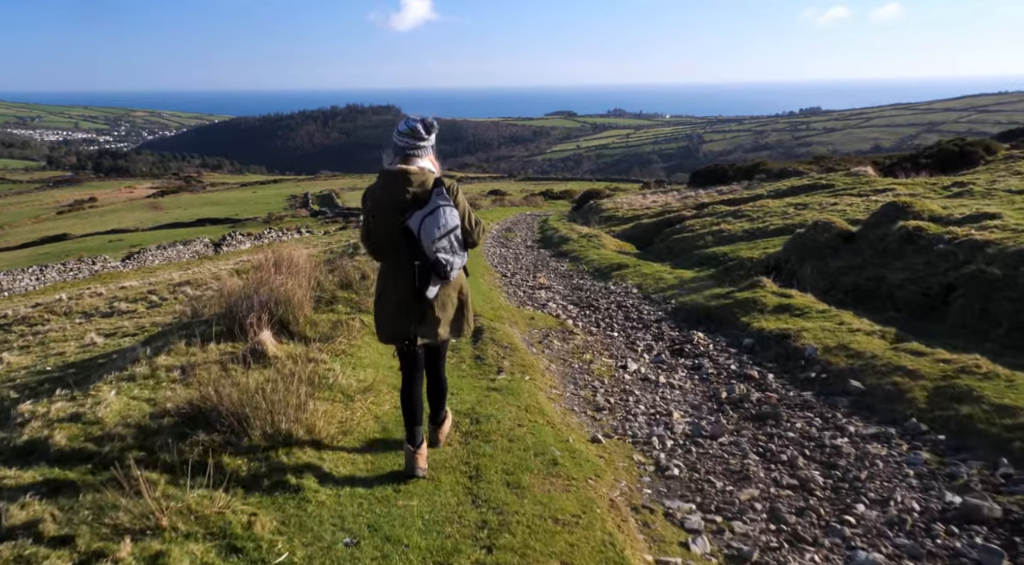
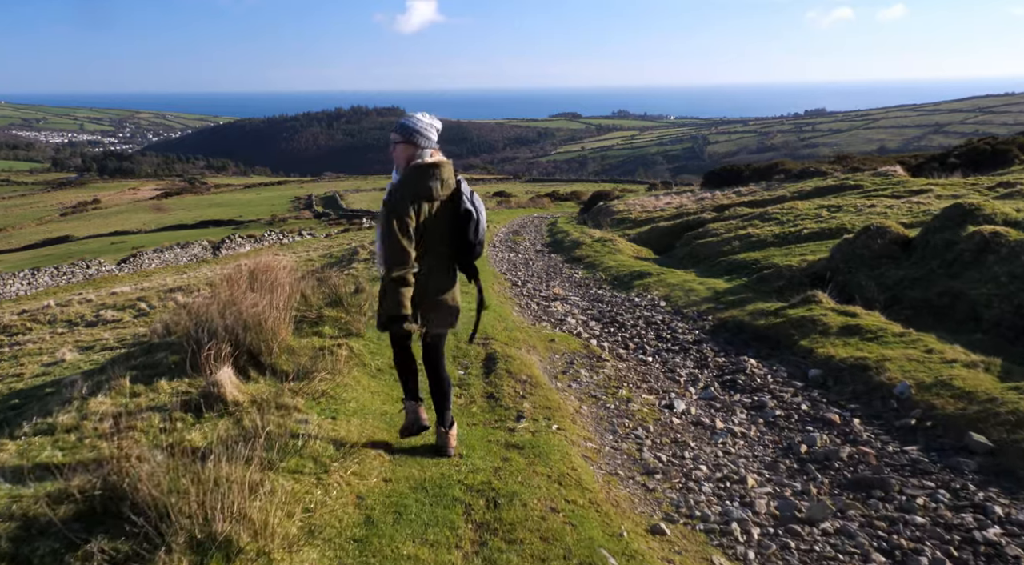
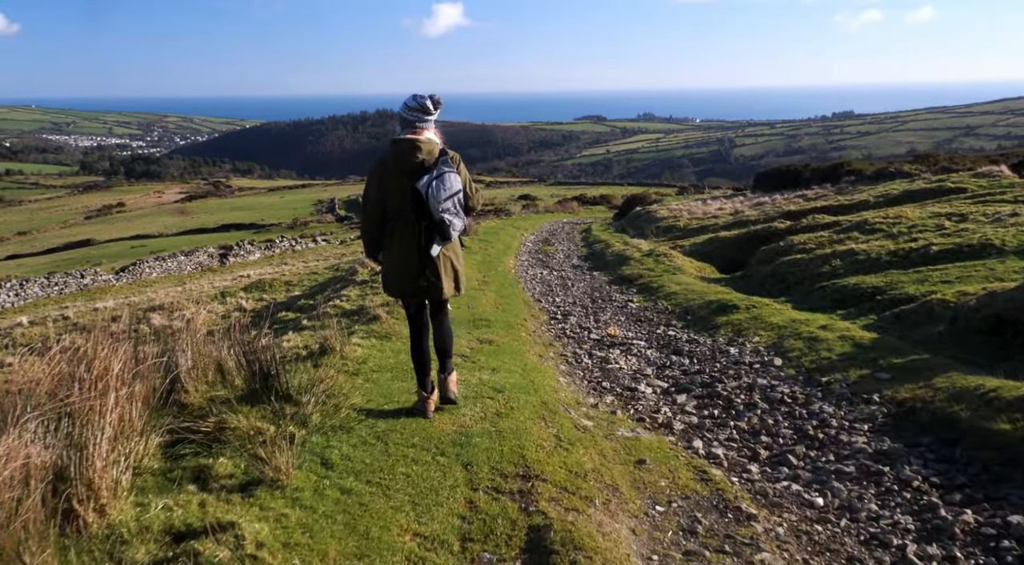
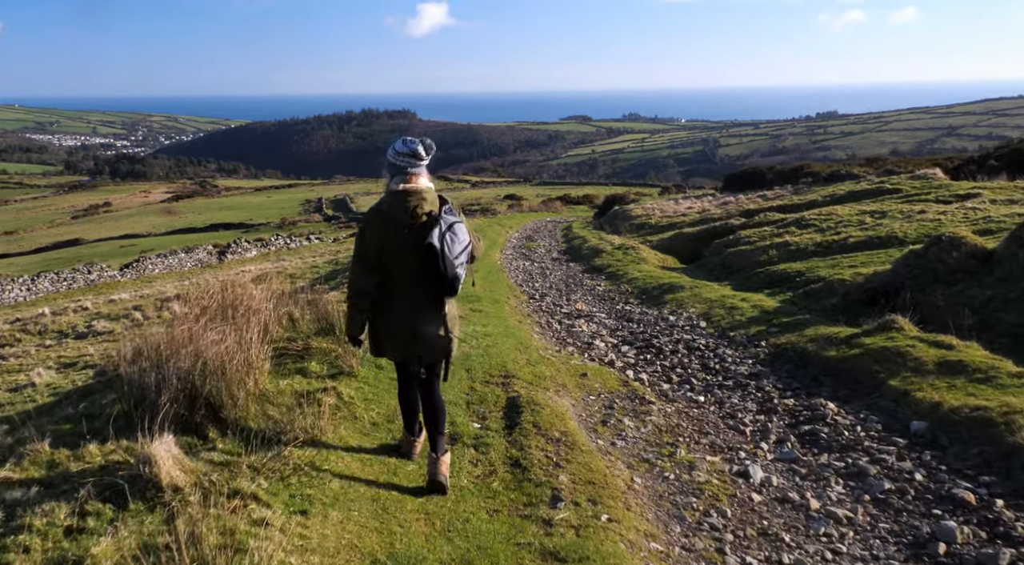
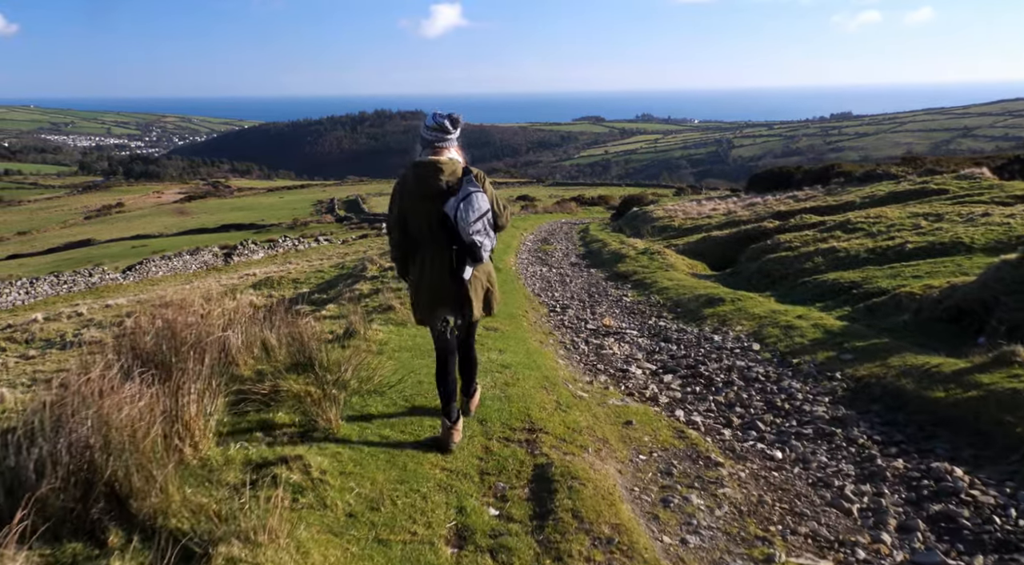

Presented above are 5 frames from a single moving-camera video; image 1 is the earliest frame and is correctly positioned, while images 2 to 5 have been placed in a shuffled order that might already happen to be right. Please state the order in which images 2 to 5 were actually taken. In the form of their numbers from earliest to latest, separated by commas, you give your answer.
2, 4, 5, 3
